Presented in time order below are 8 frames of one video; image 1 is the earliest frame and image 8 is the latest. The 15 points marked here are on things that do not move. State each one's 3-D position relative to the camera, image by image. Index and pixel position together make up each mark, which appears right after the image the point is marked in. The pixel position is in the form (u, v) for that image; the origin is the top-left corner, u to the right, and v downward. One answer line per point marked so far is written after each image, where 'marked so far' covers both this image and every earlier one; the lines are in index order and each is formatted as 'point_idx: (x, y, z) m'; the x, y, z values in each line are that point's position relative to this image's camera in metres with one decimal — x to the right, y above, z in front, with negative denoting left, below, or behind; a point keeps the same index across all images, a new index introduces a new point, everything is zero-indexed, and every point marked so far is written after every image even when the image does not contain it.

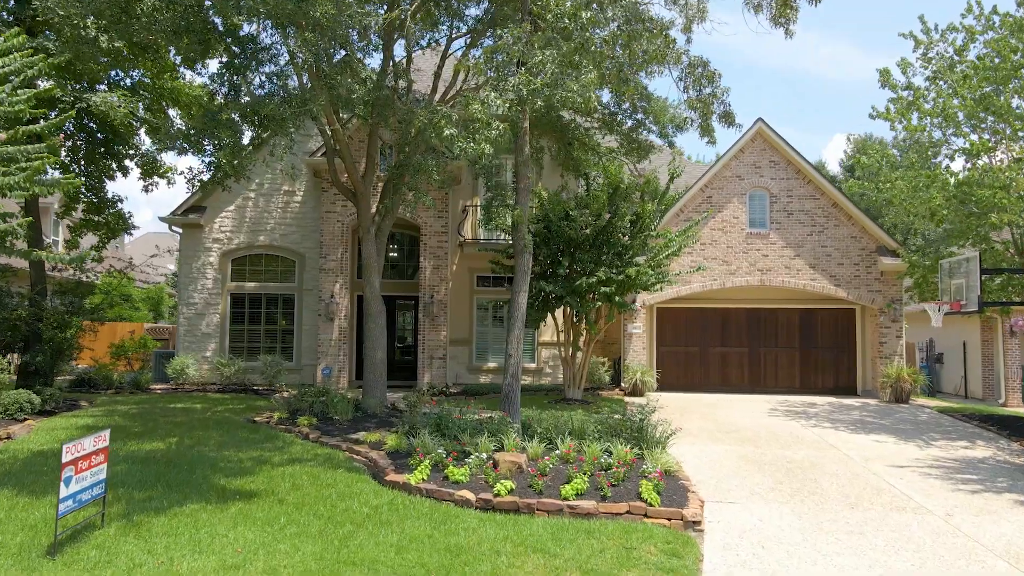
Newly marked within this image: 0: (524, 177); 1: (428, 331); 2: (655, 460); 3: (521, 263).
0: (+0.1, +1.0, +10.7) m
1: (-1.1, -0.6, +16.5) m
2: (+1.0, -1.1, +8.3) m
3: (+0.1, +0.2, +10.6) m
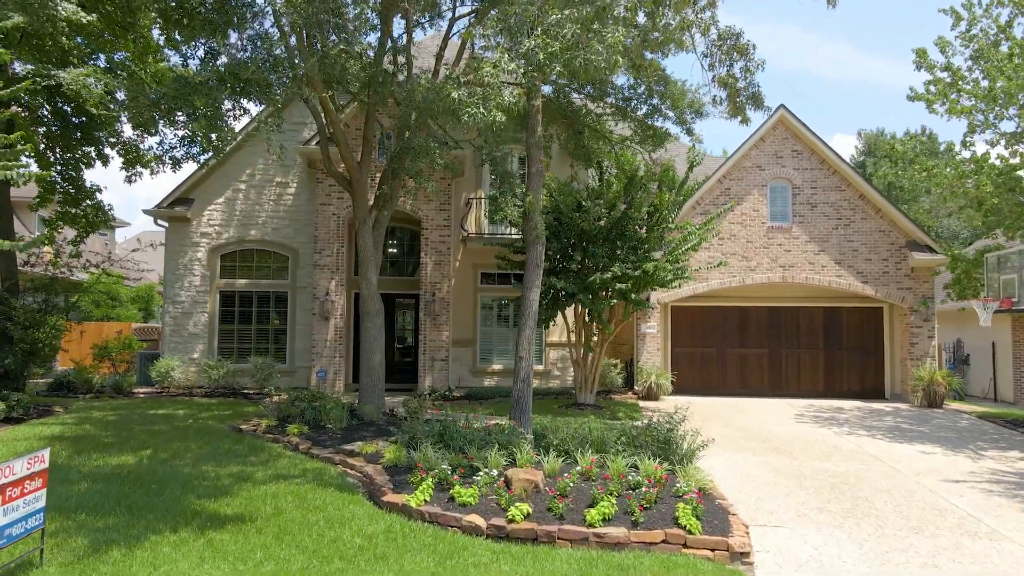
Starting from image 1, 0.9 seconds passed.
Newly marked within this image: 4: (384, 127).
0: (+0.2, +1.0, +9.7) m
1: (-1.0, -0.5, +15.5) m
2: (+1.0, -1.1, +7.4) m
3: (+0.2, +0.3, +9.6) m
4: (-1.3, +1.6, +12.7) m
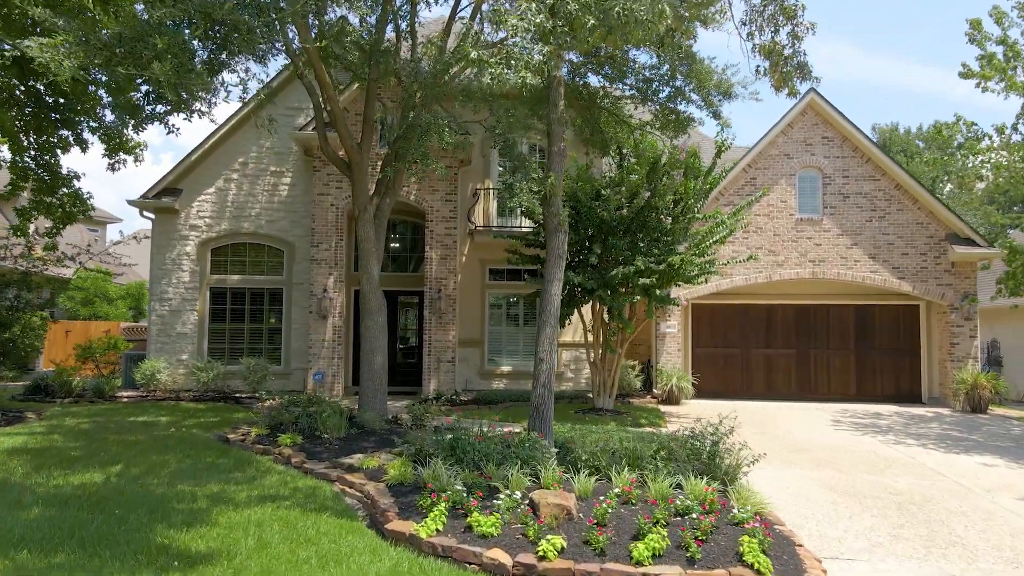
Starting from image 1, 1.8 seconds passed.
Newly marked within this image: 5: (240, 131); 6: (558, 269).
0: (+0.3, +1.0, +8.6) m
1: (-0.9, -0.5, +14.5) m
2: (+1.2, -1.1, +6.3) m
3: (+0.3, +0.3, +8.6) m
4: (-1.2, +1.7, +11.7) m
5: (-3.2, +1.9, +15.1) m
6: (+0.3, +0.1, +8.5) m
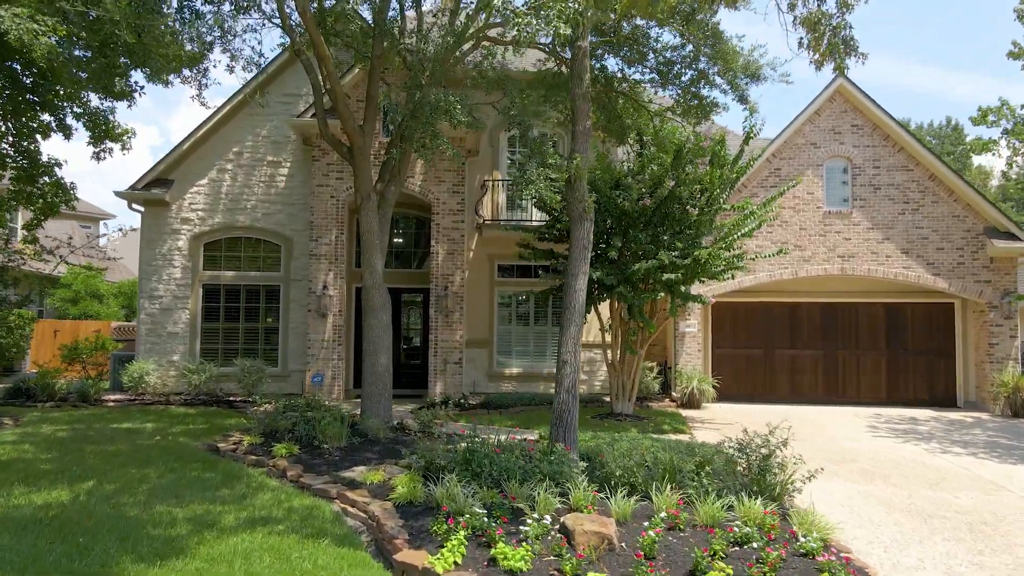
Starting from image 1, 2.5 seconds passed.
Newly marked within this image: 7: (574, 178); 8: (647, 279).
0: (+0.4, +1.1, +7.8) m
1: (-0.8, -0.4, +13.6) m
2: (+1.3, -1.0, +5.5) m
3: (+0.4, +0.3, +7.8) m
4: (-1.0, +1.7, +10.9) m
5: (-3.1, +1.9, +14.3) m
6: (+0.4, +0.2, +7.7) m
7: (+0.4, +0.7, +7.7) m
8: (+1.2, +0.1, +11.5) m
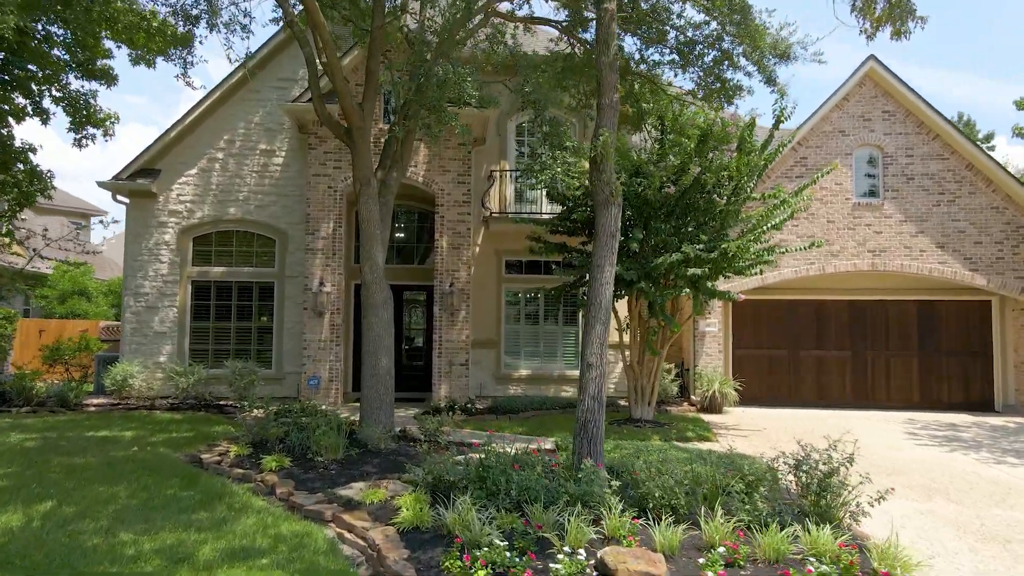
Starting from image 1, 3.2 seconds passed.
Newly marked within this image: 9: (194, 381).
0: (+0.5, +1.1, +6.9) m
1: (-0.7, -0.4, +12.8) m
2: (+1.4, -1.0, +4.6) m
3: (+0.5, +0.4, +6.9) m
4: (-0.9, +1.7, +10.0) m
5: (-3.0, +2.0, +13.4) m
6: (+0.5, +0.2, +6.8) m
7: (+0.5, +0.7, +6.9) m
8: (+1.3, +0.1, +10.6) m
9: (-3.1, -0.9, +12.2) m
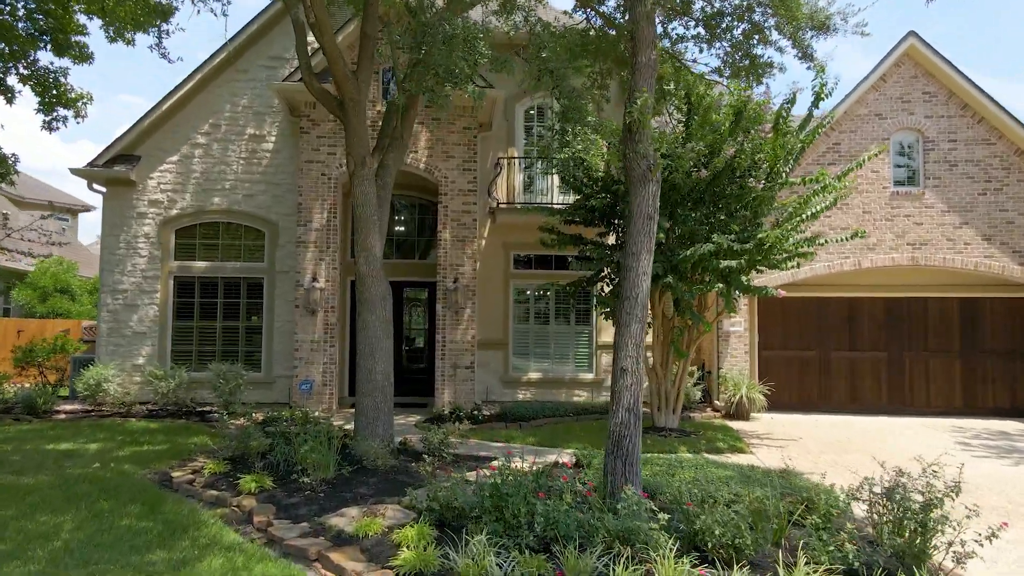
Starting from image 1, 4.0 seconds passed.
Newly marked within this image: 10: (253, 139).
0: (+0.6, +1.1, +5.9) m
1: (-0.6, -0.4, +11.7) m
2: (+1.5, -0.9, +3.6) m
3: (+0.6, +0.4, +5.9) m
4: (-0.9, +1.8, +9.0) m
5: (-2.9, +2.0, +12.4) m
6: (+0.6, +0.2, +5.8) m
7: (+0.6, +0.7, +5.8) m
8: (+1.4, +0.2, +9.6) m
9: (-3.0, -0.9, +11.2) m
10: (-2.5, +1.5, +12.4) m
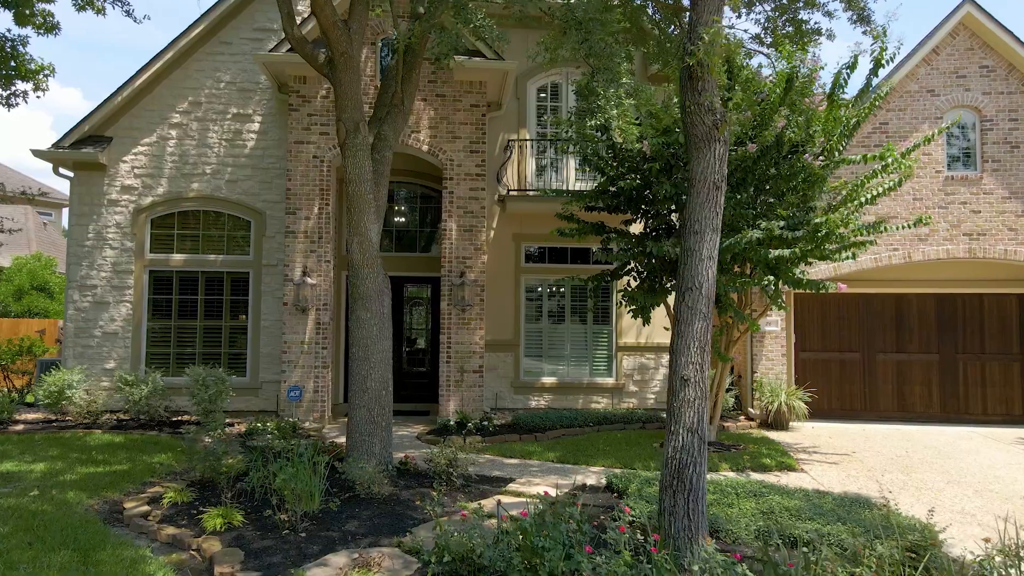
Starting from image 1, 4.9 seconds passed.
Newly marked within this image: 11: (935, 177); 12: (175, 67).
0: (+0.7, +1.2, +4.7) m
1: (-0.5, -0.3, +10.5) m
2: (+1.6, -0.9, +2.4) m
3: (+0.7, +0.4, +4.7) m
4: (-0.8, +1.8, +7.8) m
5: (-2.8, +2.0, +11.2) m
6: (+0.7, +0.3, +4.6) m
7: (+0.7, +0.8, +4.6) m
8: (+1.5, +0.2, +8.4) m
9: (-2.9, -0.8, +10.0) m
10: (-2.4, +1.5, +11.2) m
11: (+3.7, +1.0, +11.0) m
12: (-3.0, +1.9, +11.1) m
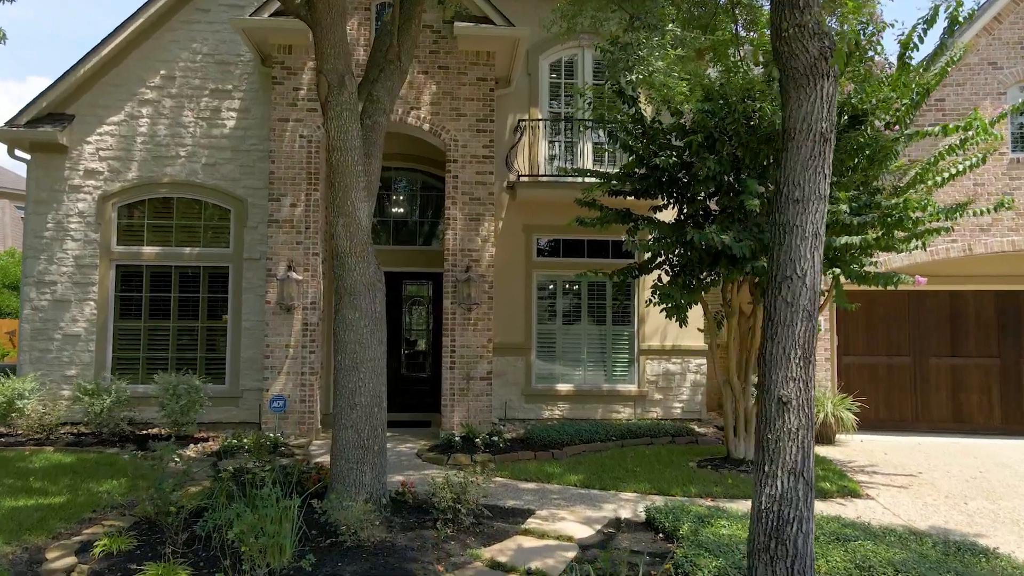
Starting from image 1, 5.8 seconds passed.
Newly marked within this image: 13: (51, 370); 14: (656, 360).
0: (+0.8, +1.2, +3.5) m
1: (-0.4, -0.3, +9.3) m
2: (+1.7, -0.9, +1.2) m
3: (+0.8, +0.5, +3.4) m
4: (-0.7, +1.8, +6.5) m
5: (-2.7, +2.1, +10.0) m
6: (+0.8, +0.3, +3.4) m
7: (+0.8, +0.8, +3.4) m
8: (+1.6, +0.2, +7.1) m
9: (-2.8, -0.8, +8.8) m
10: (-2.3, +1.5, +10.0) m
11: (+3.8, +1.0, +9.8) m
12: (-2.9, +2.0, +9.9) m
13: (-3.5, -0.6, +9.6) m
14: (+1.2, -0.6, +10.4) m
